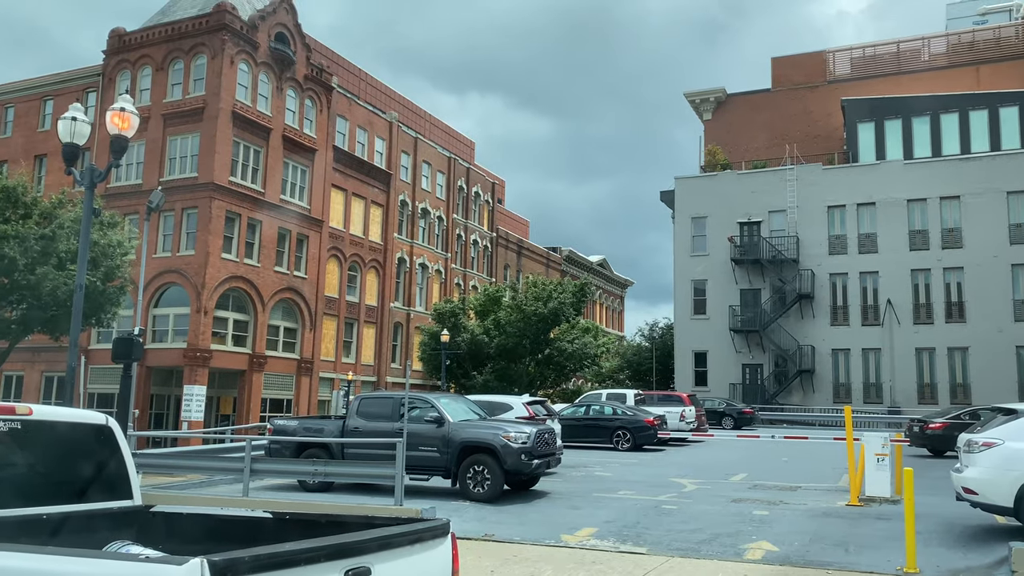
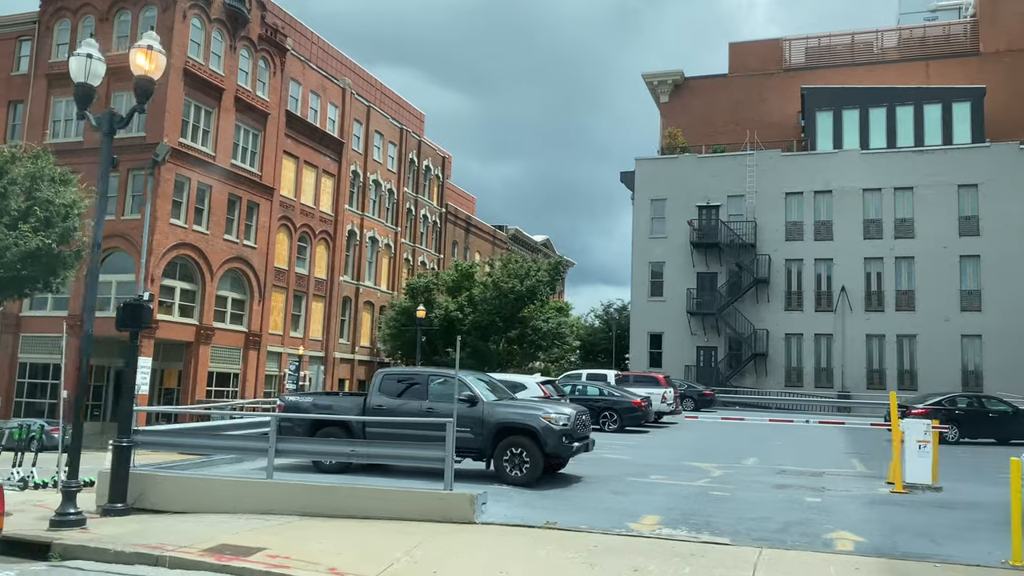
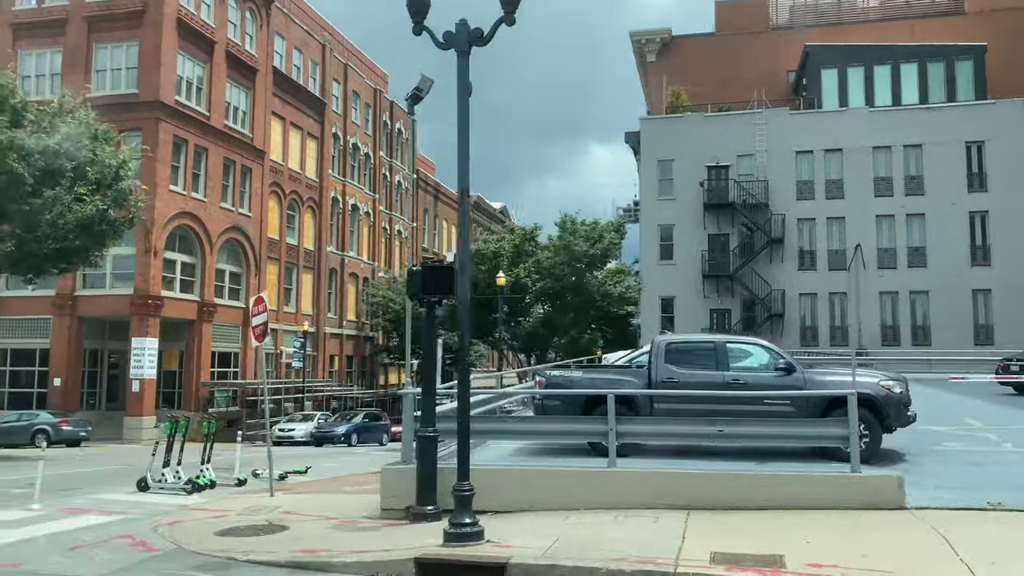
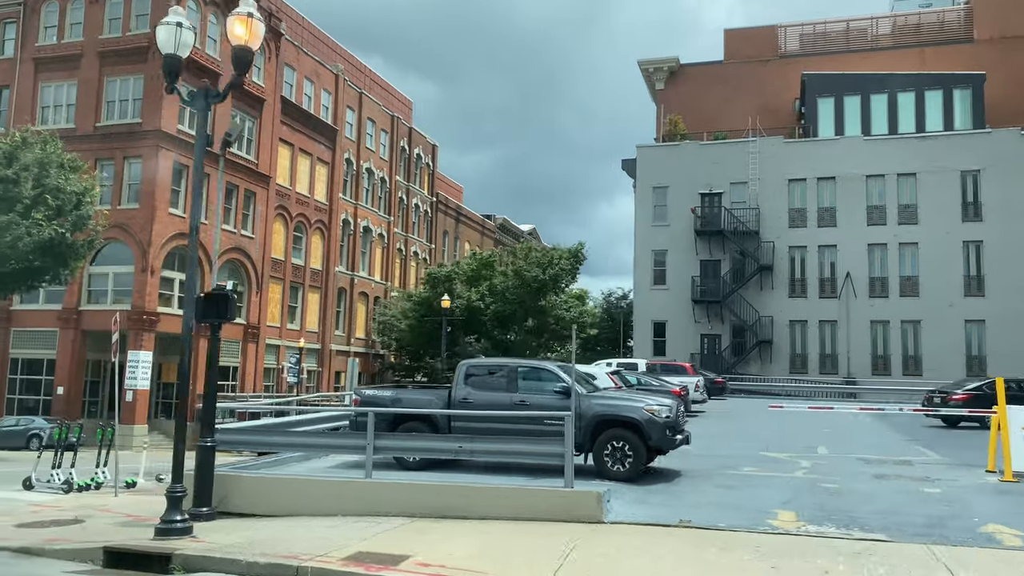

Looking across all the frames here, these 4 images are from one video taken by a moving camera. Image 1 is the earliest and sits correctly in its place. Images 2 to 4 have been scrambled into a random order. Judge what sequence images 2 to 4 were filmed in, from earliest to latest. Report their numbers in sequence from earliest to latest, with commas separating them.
2, 4, 3
